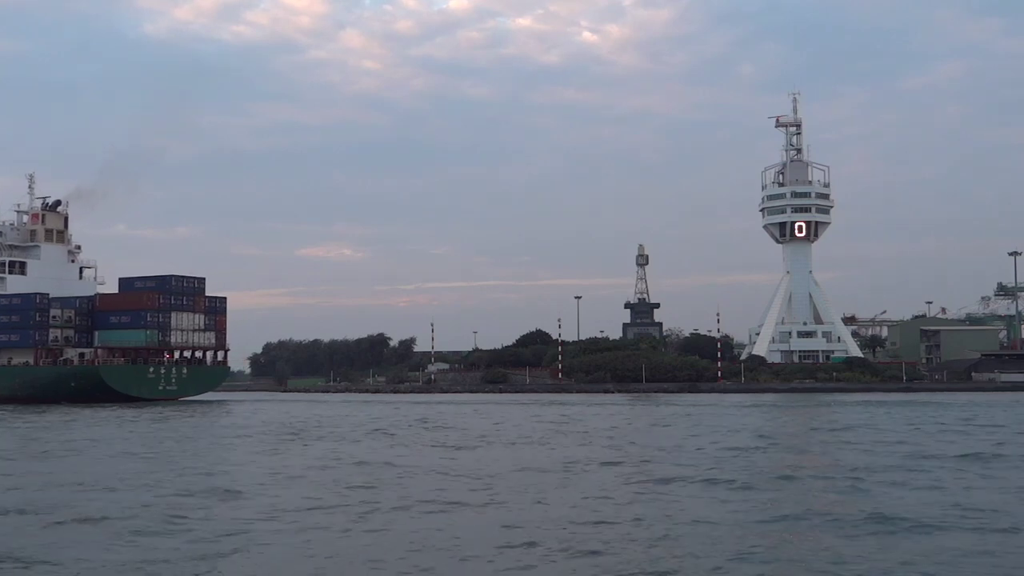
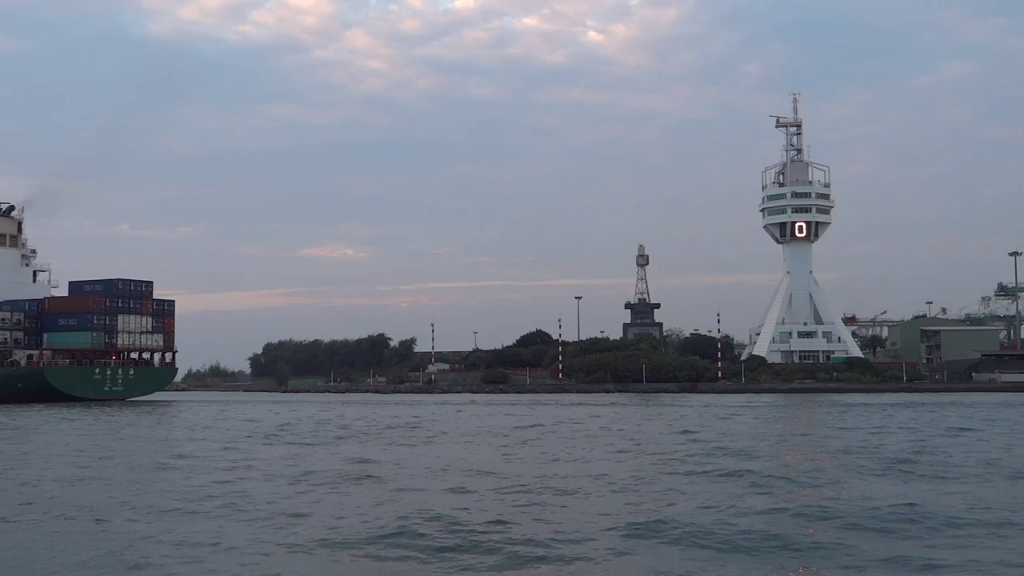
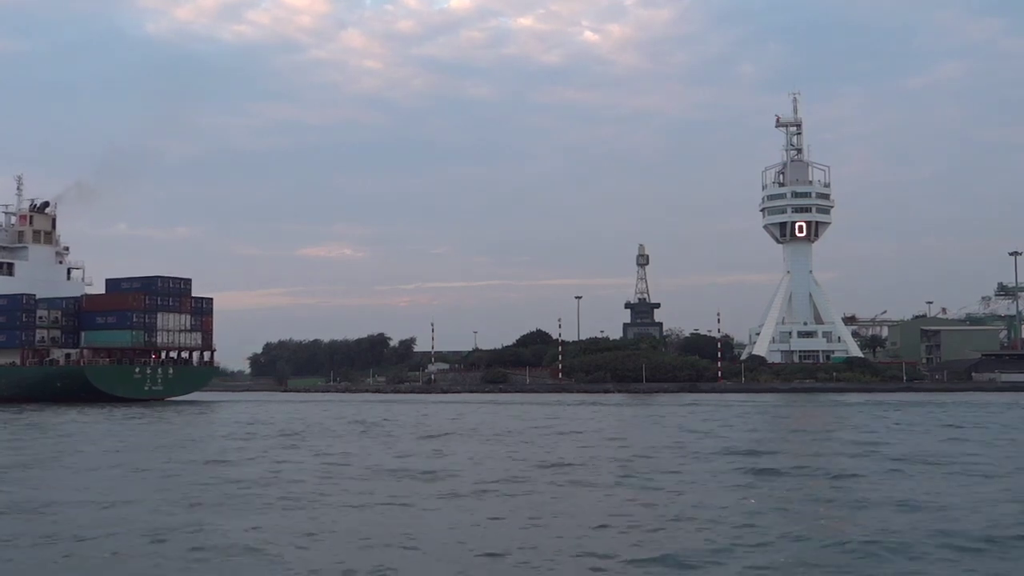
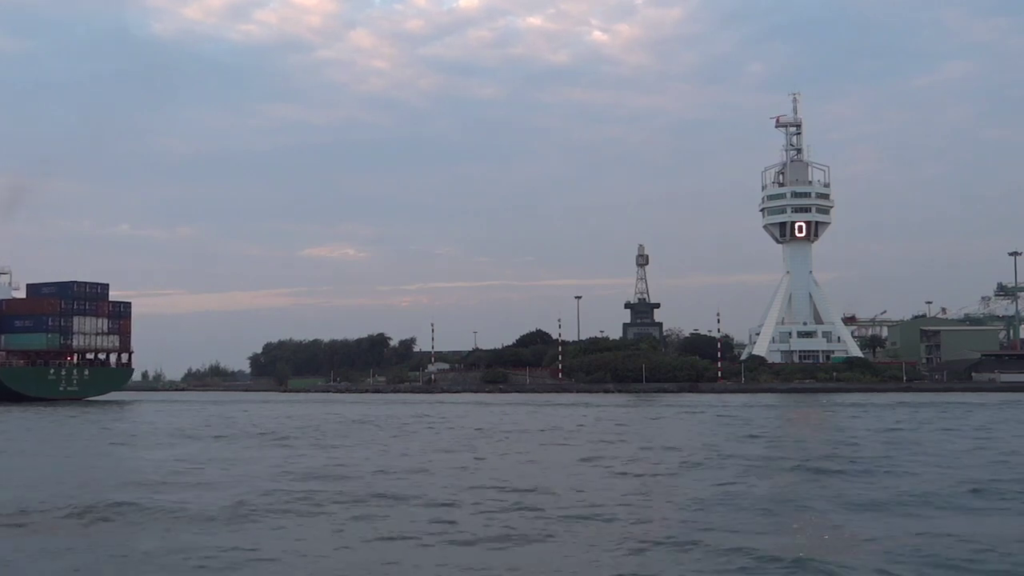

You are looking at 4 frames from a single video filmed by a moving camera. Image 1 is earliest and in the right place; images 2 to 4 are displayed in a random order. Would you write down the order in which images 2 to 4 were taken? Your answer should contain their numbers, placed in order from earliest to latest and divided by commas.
3, 2, 4
